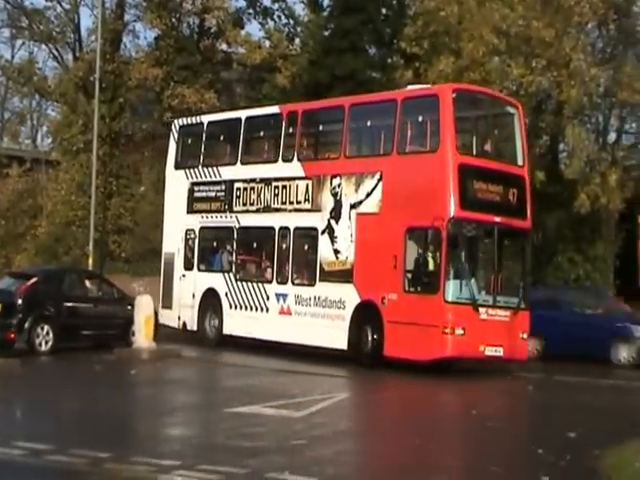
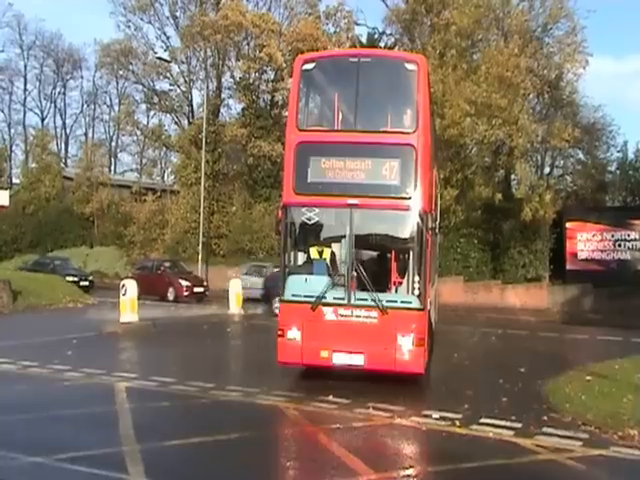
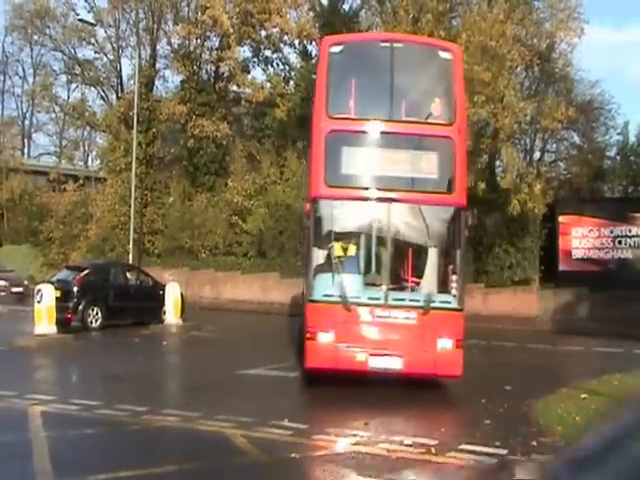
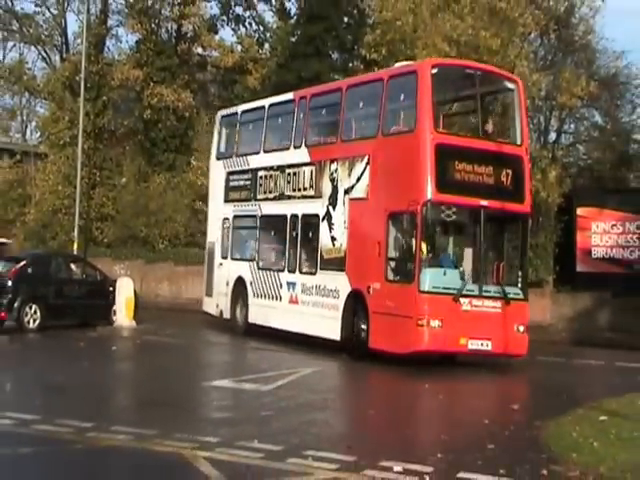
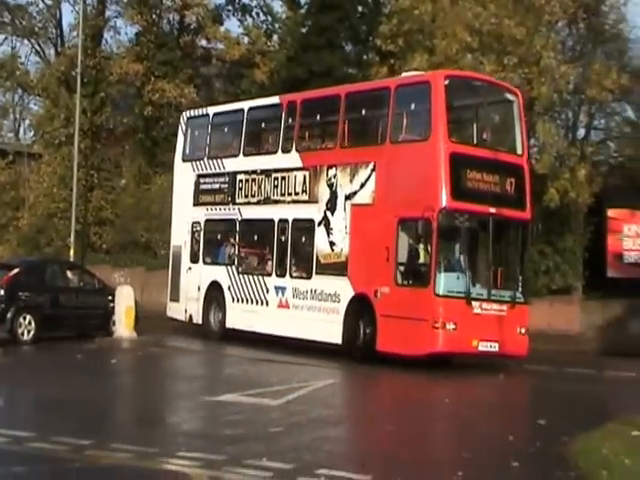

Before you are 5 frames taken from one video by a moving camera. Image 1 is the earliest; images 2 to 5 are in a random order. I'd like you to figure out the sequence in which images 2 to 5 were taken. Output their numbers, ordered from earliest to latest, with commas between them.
5, 4, 3, 2
